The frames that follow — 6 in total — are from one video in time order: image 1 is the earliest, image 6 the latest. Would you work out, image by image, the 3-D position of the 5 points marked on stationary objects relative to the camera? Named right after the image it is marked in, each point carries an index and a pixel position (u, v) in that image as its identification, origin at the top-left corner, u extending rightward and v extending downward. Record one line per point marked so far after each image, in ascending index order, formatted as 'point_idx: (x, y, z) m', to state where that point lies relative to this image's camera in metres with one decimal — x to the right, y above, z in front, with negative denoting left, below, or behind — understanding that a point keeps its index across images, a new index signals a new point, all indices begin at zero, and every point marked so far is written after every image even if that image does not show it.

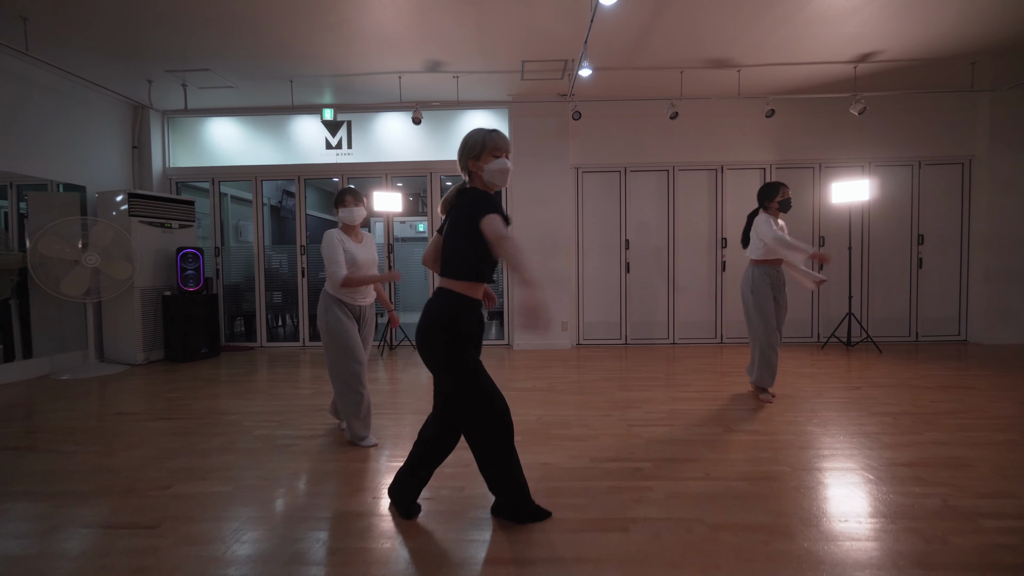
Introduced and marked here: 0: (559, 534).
0: (+0.2, -0.9, +1.7) m
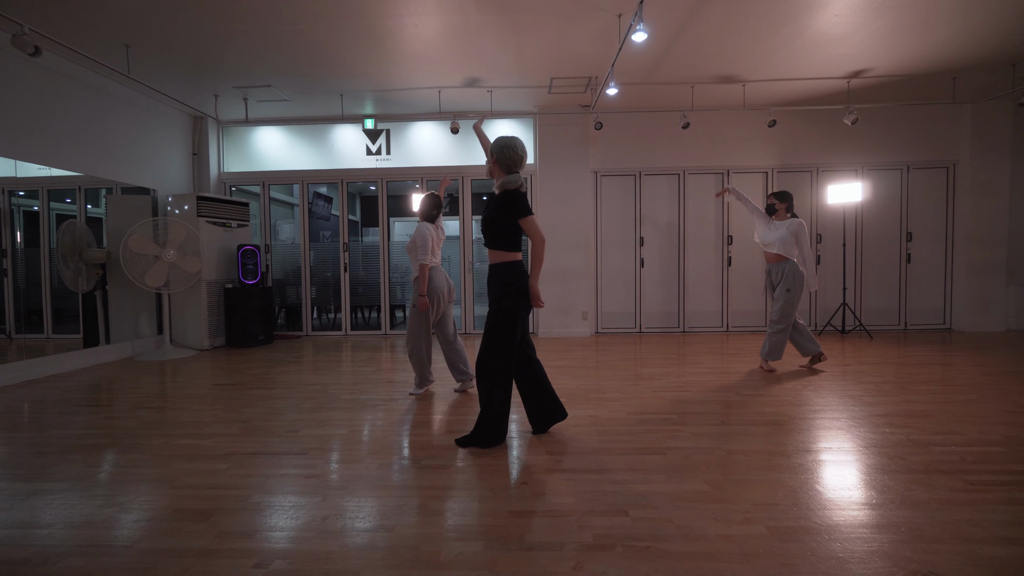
0: (+0.5, -0.8, +2.3) m
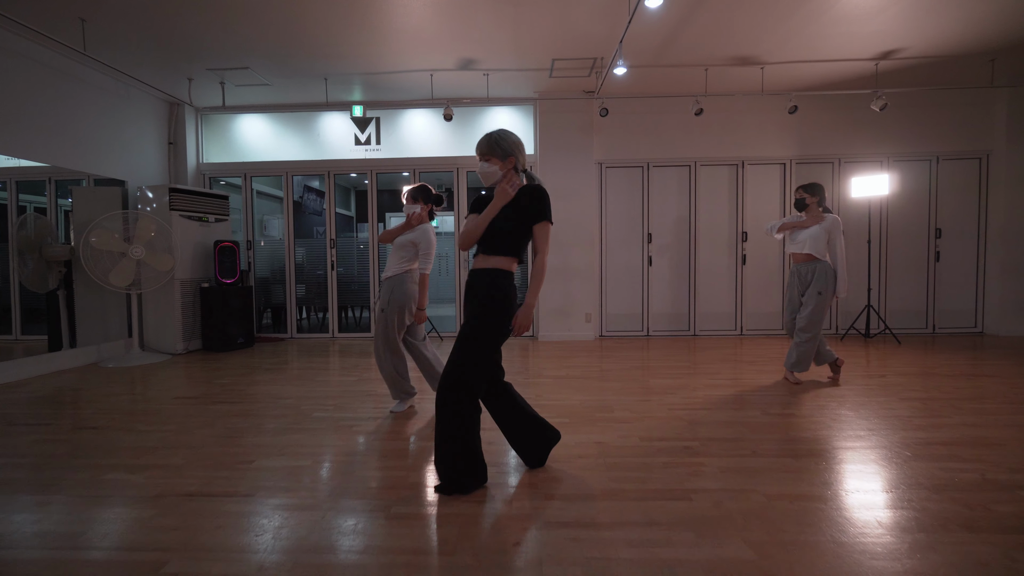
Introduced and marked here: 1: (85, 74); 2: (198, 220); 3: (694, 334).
0: (+0.4, -0.8, +1.9) m
1: (-4.5, +2.2, +5.0) m
2: (-3.6, +0.8, +5.5) m
3: (+2.3, -0.6, +6.0) m
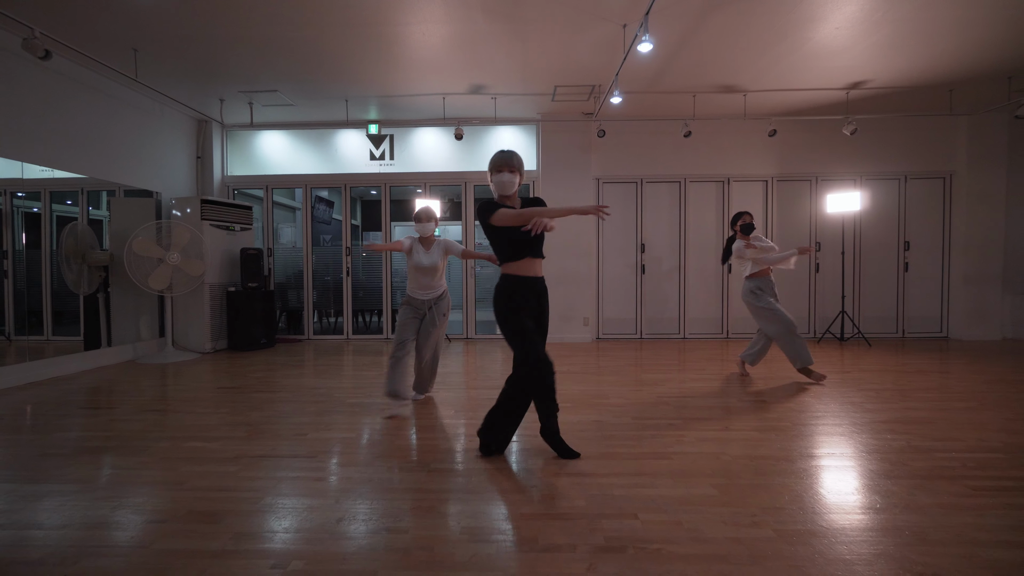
0: (+0.5, -0.8, +2.3) m
1: (-4.4, +2.2, +5.5) m
2: (-3.5, +0.7, +5.9) m
3: (+2.3, -0.7, +6.4) m
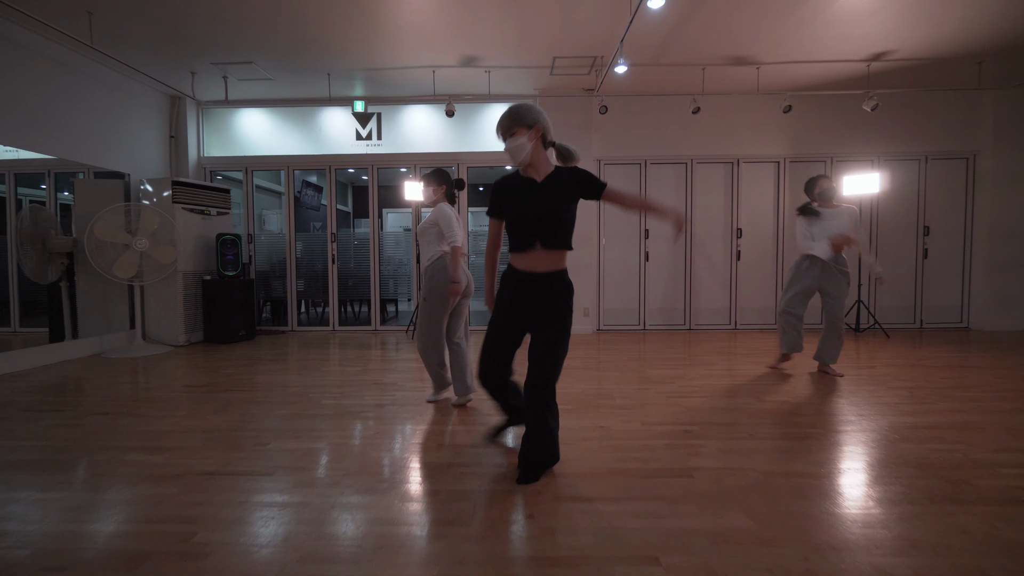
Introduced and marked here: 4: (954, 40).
0: (+0.5, -0.8, +2.0) m
1: (-4.5, +2.3, +5.0) m
2: (-3.6, +0.9, +5.5) m
3: (+2.3, -0.5, +6.1) m
4: (+4.3, +2.4, +4.6) m
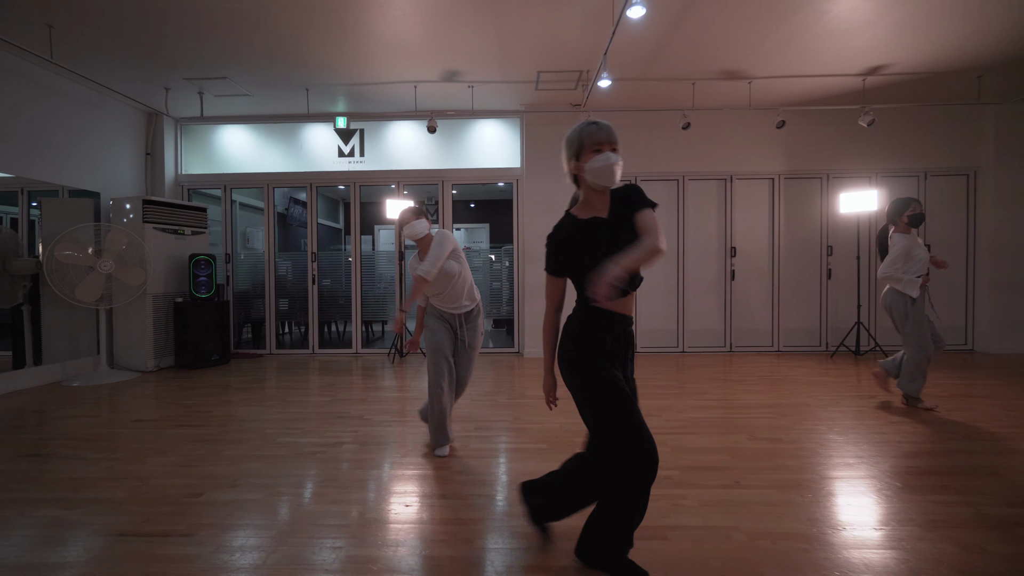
0: (+0.3, -0.9, +1.7) m
1: (-4.6, +2.1, +4.9) m
2: (-3.8, +0.6, +5.3) m
3: (+2.1, -0.8, +5.8) m
4: (+4.1, +2.2, +4.5) m
